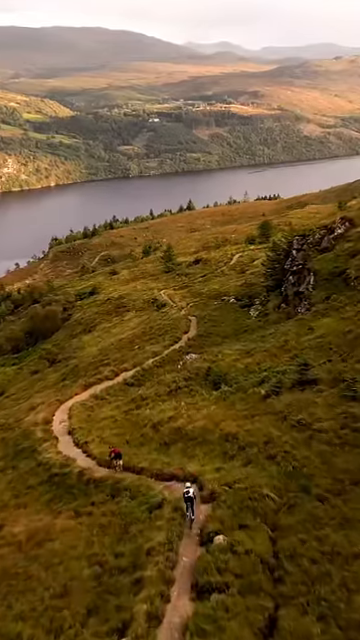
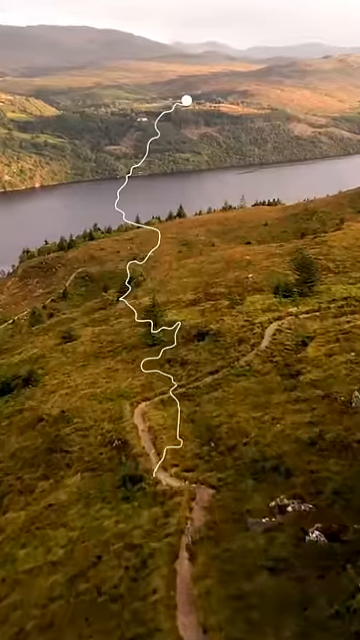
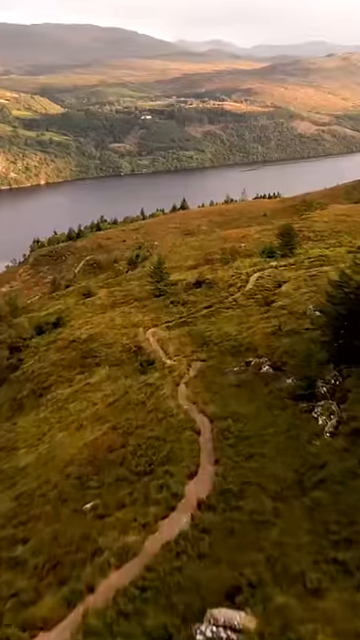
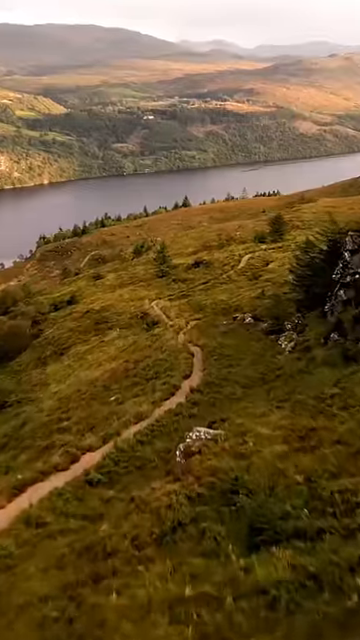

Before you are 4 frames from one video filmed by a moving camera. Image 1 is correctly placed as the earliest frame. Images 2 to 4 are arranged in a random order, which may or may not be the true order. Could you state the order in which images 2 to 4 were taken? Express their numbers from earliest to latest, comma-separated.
4, 3, 2
